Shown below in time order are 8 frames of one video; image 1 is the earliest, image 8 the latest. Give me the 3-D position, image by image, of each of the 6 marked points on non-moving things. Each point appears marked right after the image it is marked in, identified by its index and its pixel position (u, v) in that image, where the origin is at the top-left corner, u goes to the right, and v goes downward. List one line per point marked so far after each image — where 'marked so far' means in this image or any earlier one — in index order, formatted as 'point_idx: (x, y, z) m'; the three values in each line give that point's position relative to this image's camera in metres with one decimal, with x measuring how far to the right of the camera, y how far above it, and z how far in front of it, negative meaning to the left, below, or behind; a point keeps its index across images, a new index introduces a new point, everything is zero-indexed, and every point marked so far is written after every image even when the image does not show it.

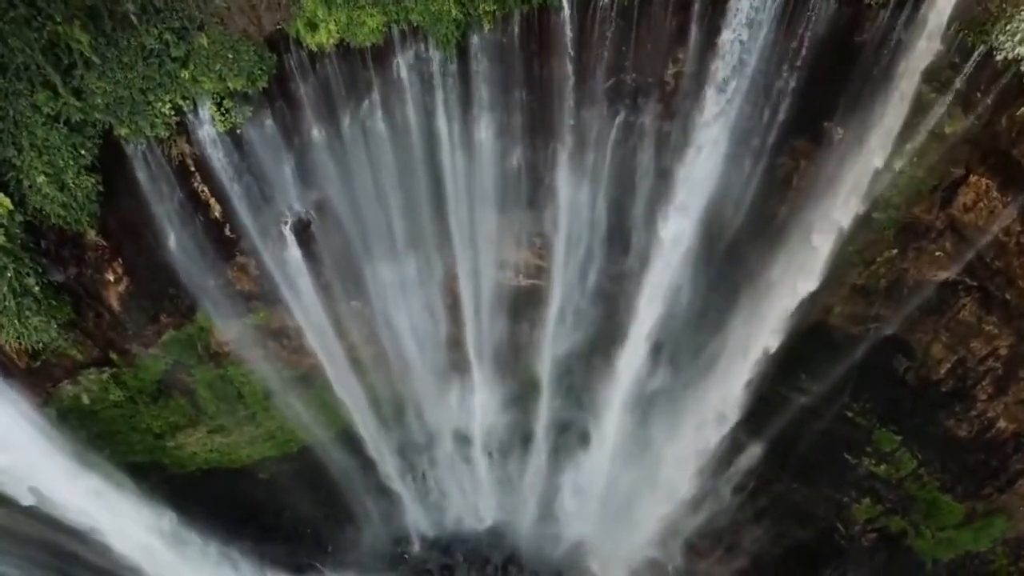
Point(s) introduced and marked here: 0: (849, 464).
0: (+3.8, -2.0, +9.3) m
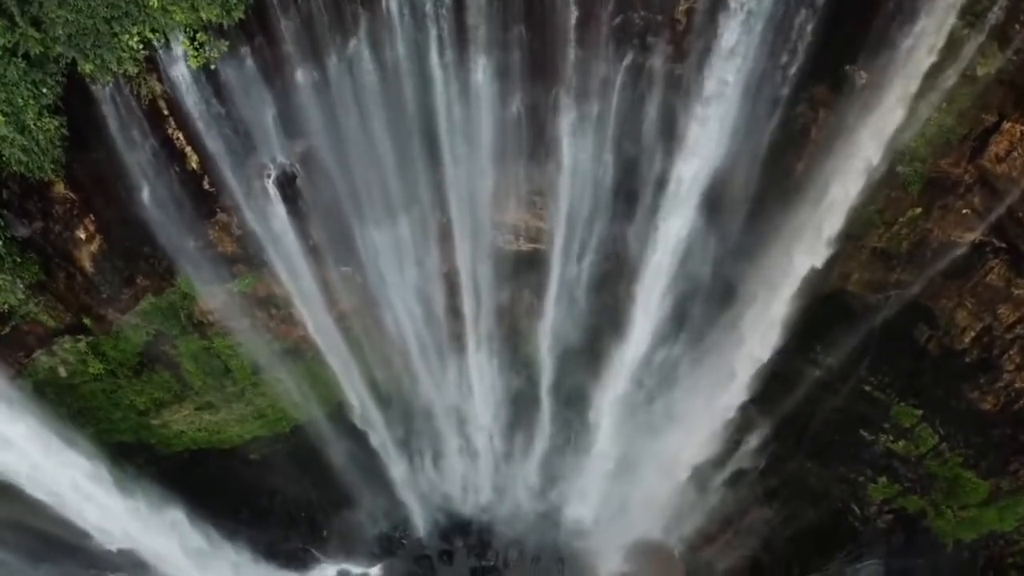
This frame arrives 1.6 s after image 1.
0: (+3.8, -1.6, +8.8) m
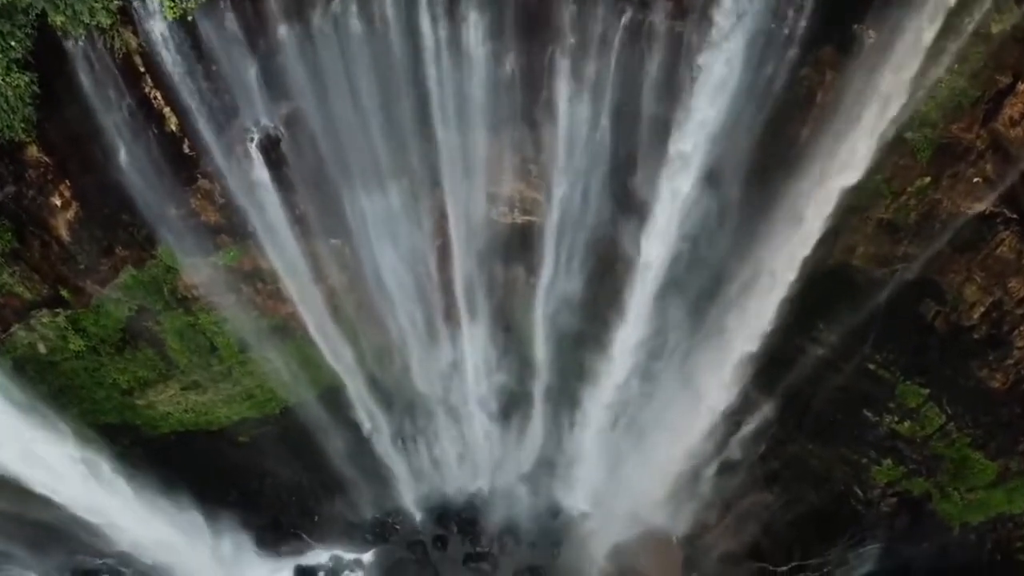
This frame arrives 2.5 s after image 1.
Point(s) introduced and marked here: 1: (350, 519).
0: (+3.7, -1.4, +8.6) m
1: (-2.0, -2.9, +10.2) m
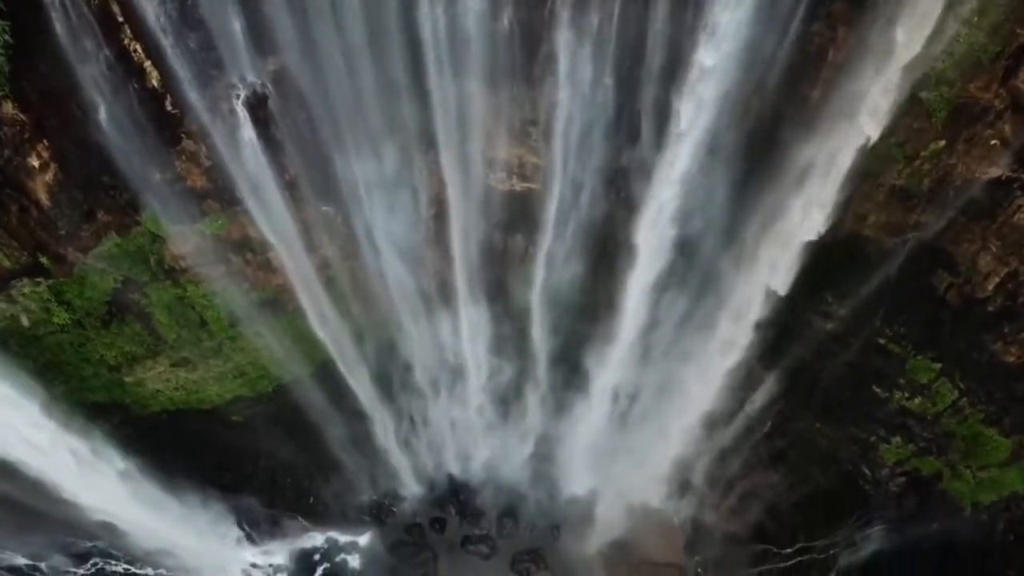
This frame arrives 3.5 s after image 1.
0: (+3.7, -1.1, +8.4) m
1: (-2.0, -2.6, +10.0) m
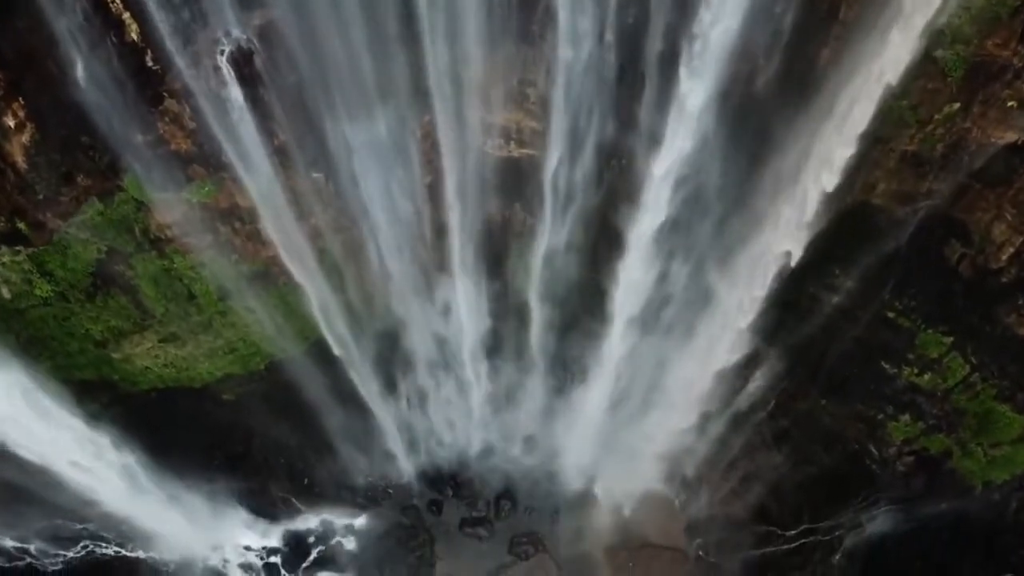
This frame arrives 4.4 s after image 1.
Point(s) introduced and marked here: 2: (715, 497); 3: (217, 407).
0: (+3.7, -0.8, +8.1) m
1: (-2.0, -2.3, +9.7) m
2: (+2.3, -2.4, +9.6) m
3: (-3.3, -1.3, +9.1) m
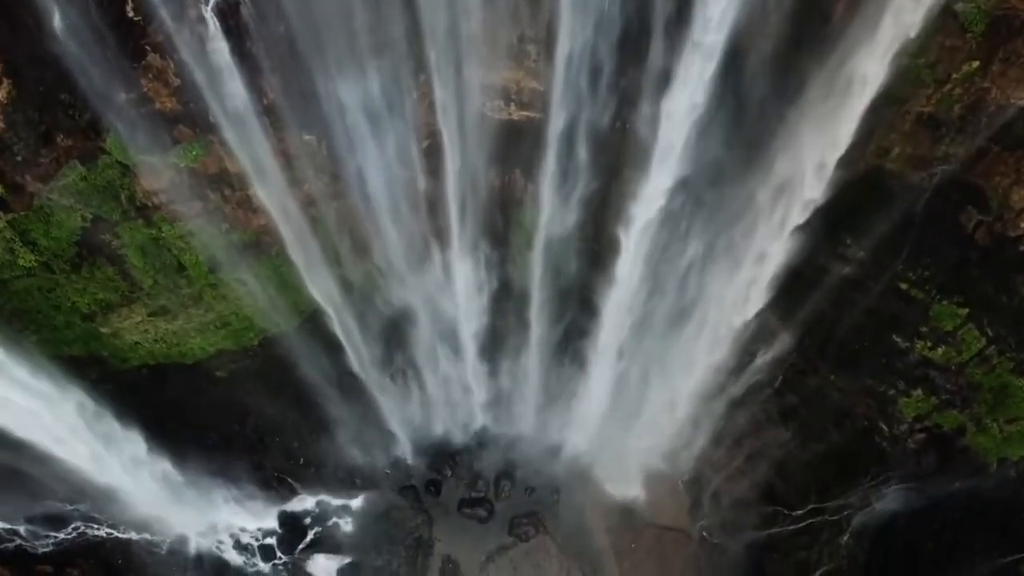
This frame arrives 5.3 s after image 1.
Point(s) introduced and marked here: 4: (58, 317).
0: (+3.7, -0.6, +7.9) m
1: (-2.0, -2.0, +9.5) m
2: (+2.3, -2.1, +9.4) m
3: (-3.3, -1.0, +8.9) m
4: (-4.3, -0.3, +7.8) m
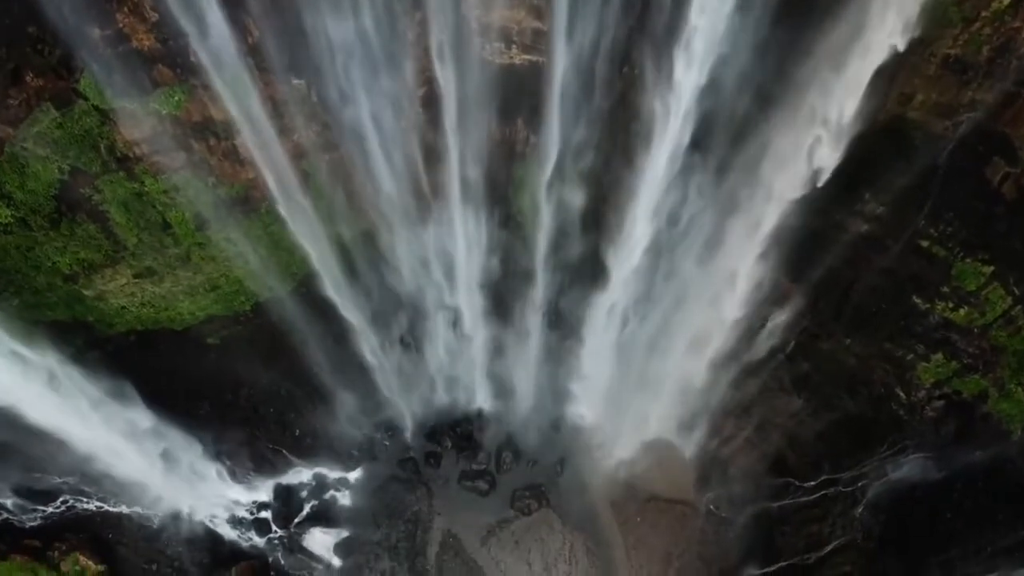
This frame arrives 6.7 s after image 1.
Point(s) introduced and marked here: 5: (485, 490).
0: (+3.7, -0.2, +7.5) m
1: (-2.0, -1.6, +9.2) m
2: (+2.4, -1.7, +9.0) m
3: (-3.3, -0.6, +8.6) m
4: (-4.2, +0.1, +7.4) m
5: (-0.3, -2.2, +9.0) m
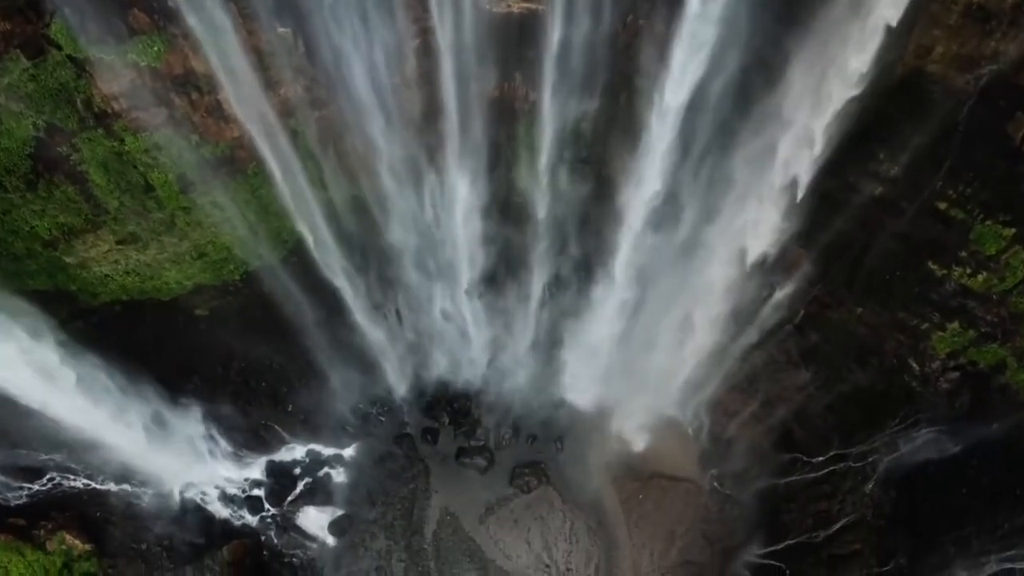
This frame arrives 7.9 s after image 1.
0: (+3.7, +0.1, +7.2) m
1: (-2.0, -1.3, +8.9) m
2: (+2.4, -1.4, +8.8) m
3: (-3.3, -0.3, +8.3) m
4: (-4.3, +0.4, +7.1) m
5: (-0.3, -1.9, +8.7) m
